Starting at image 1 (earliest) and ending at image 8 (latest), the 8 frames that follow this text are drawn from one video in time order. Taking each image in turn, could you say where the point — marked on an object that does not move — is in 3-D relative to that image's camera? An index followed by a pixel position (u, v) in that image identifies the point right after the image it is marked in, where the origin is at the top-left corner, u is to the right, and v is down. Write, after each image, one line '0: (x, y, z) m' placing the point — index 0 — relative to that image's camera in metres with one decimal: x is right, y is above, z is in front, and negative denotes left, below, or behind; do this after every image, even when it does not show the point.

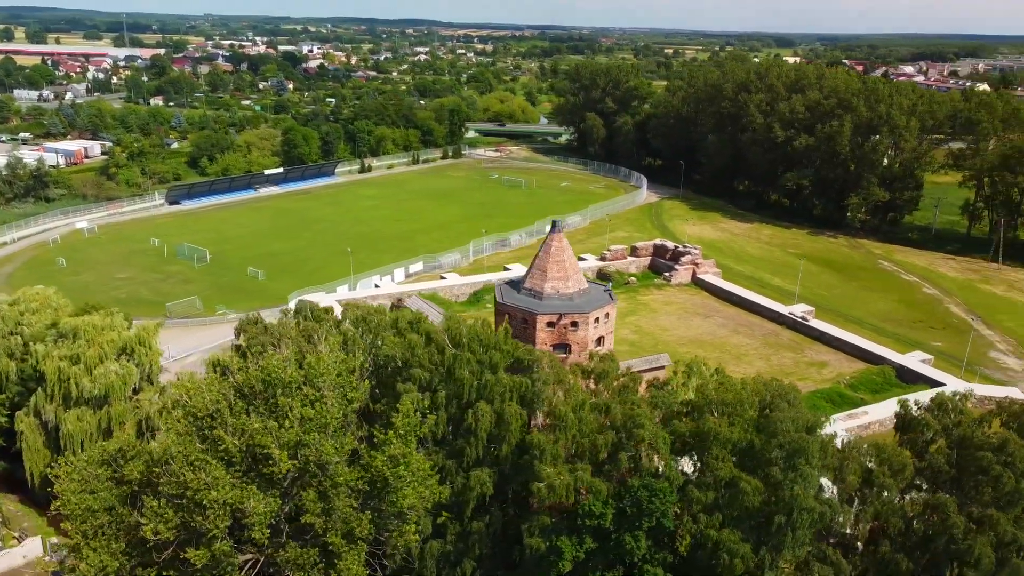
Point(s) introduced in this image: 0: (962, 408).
0: (+7.6, -2.0, +13.5) m
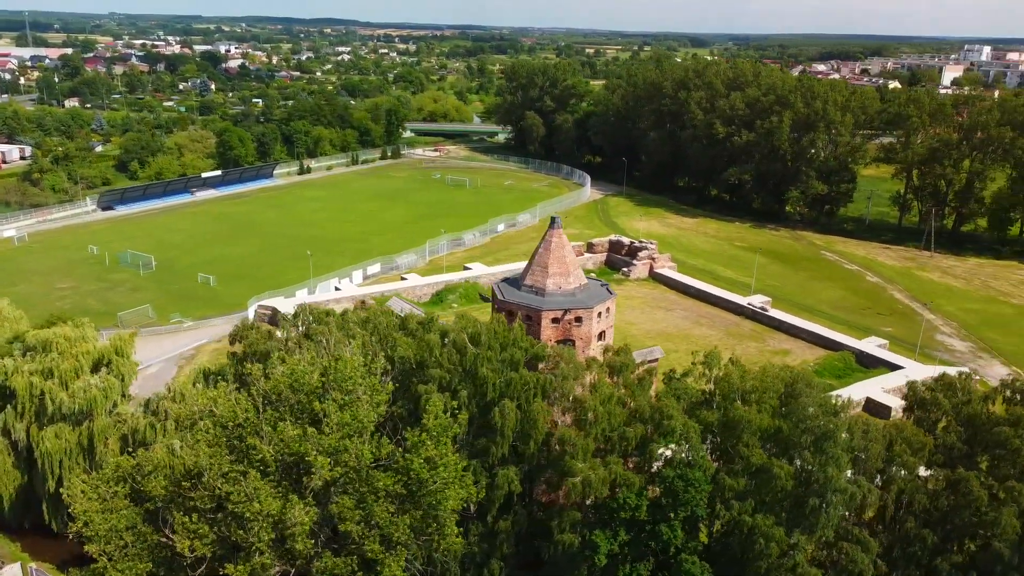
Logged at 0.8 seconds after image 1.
0: (+8.0, -1.7, +14.2) m
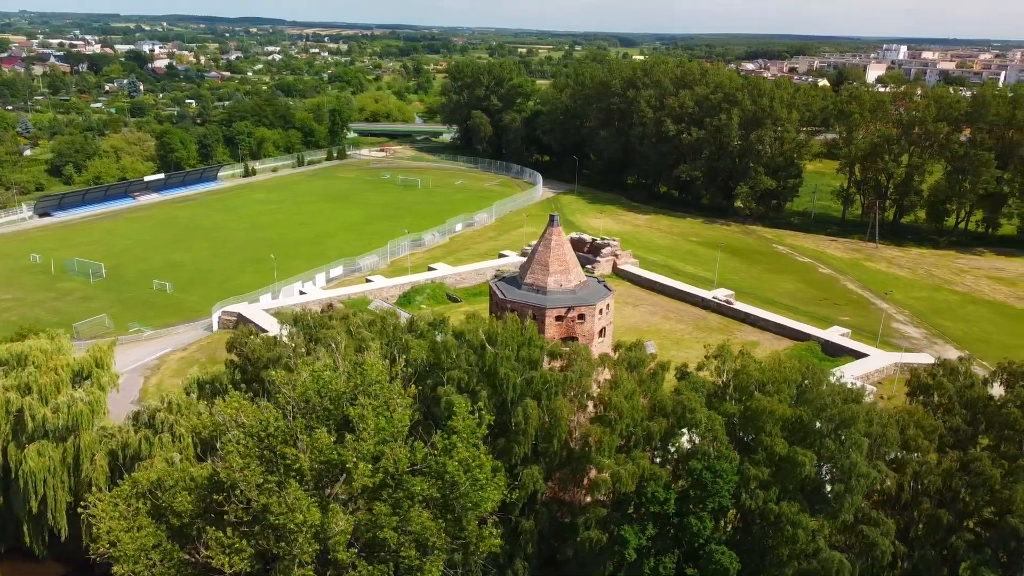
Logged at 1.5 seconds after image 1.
0: (+8.4, -1.5, +14.8) m
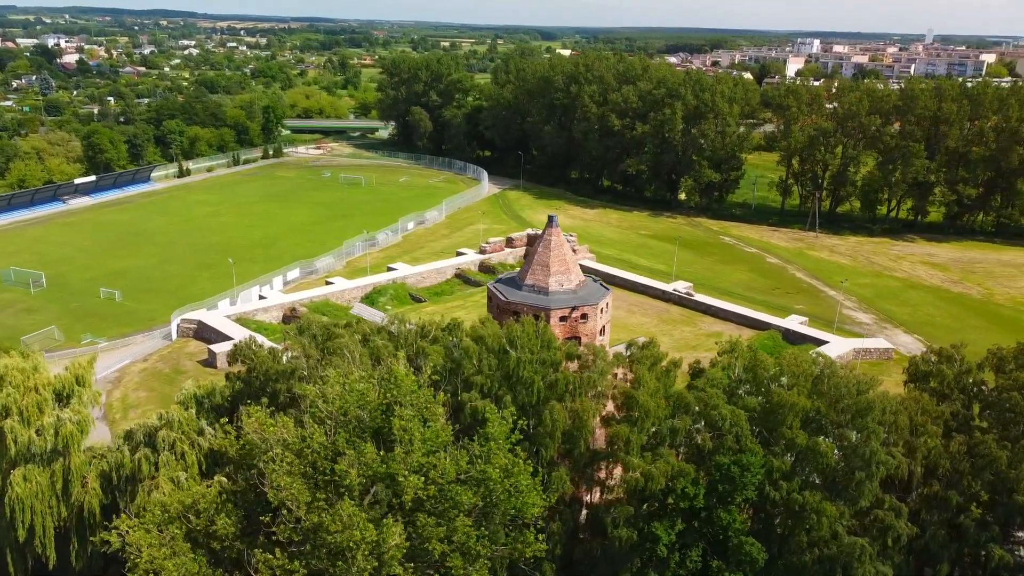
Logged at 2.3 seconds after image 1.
0: (+8.7, -1.3, +15.6) m
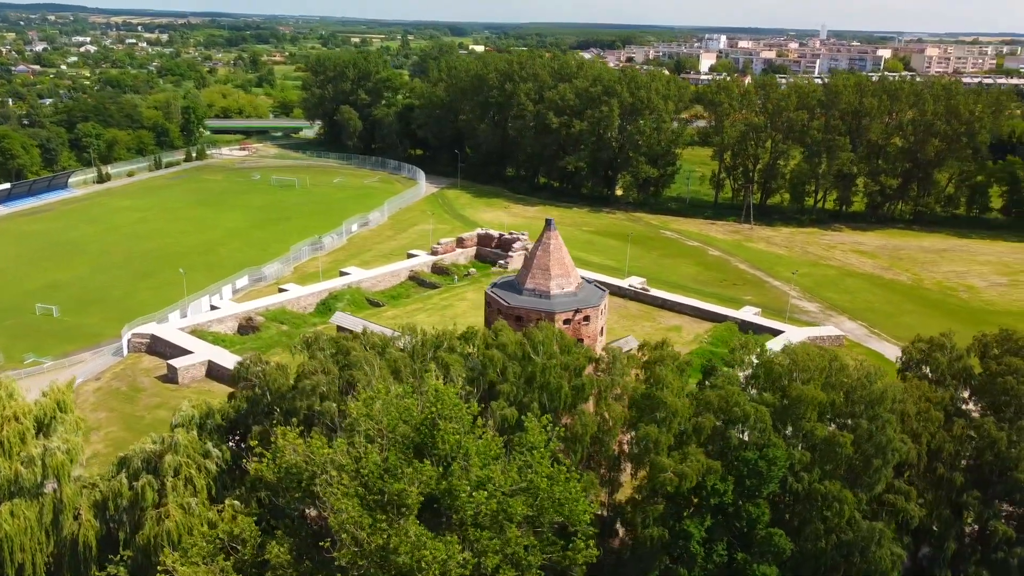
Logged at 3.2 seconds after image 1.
0: (+8.9, -1.1, +16.5) m
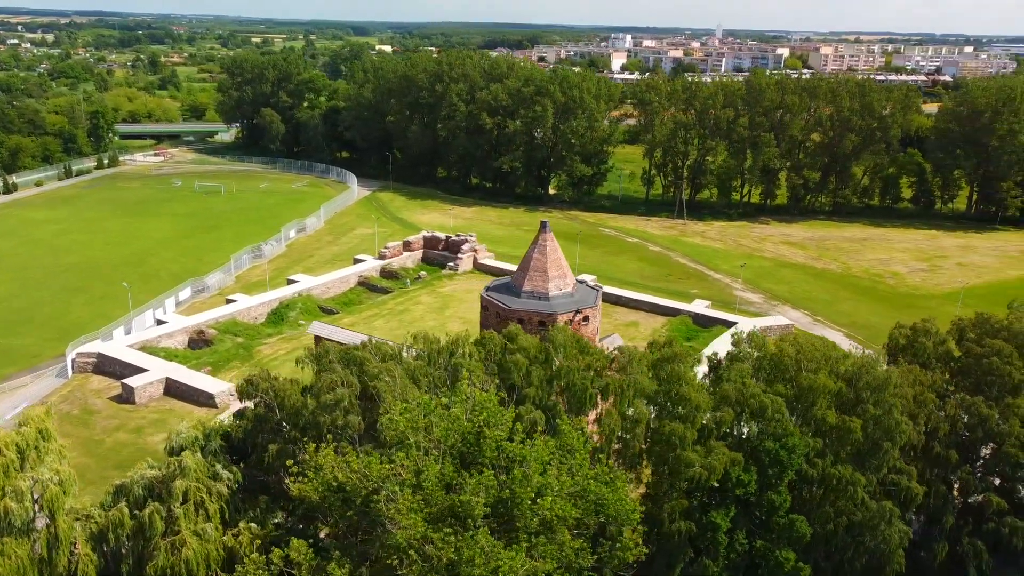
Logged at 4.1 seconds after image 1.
0: (+9.0, -0.9, +17.4) m
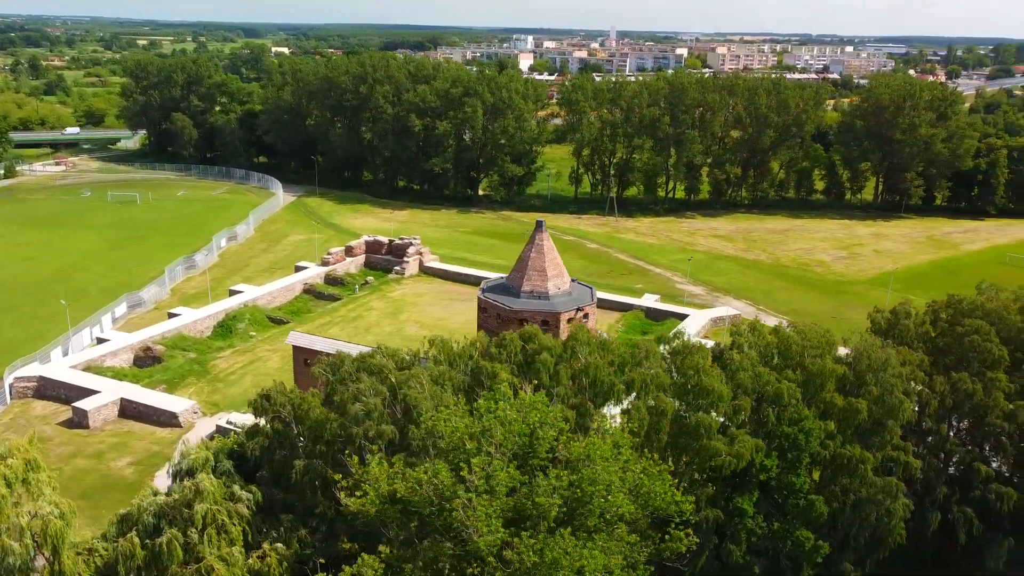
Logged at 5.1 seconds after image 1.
0: (+9.1, -0.5, +18.4) m
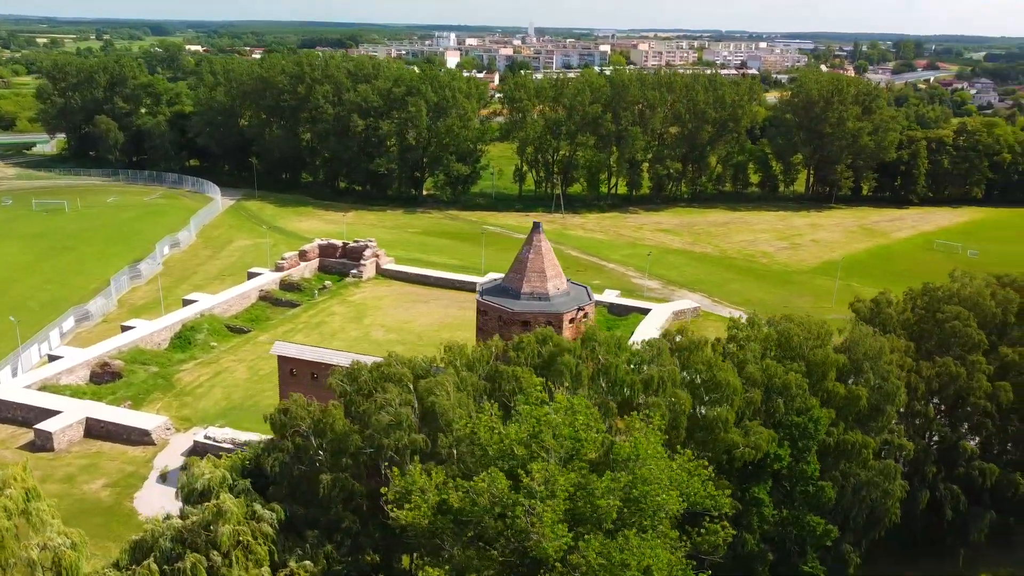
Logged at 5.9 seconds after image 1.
0: (+9.0, -0.3, +19.3) m
